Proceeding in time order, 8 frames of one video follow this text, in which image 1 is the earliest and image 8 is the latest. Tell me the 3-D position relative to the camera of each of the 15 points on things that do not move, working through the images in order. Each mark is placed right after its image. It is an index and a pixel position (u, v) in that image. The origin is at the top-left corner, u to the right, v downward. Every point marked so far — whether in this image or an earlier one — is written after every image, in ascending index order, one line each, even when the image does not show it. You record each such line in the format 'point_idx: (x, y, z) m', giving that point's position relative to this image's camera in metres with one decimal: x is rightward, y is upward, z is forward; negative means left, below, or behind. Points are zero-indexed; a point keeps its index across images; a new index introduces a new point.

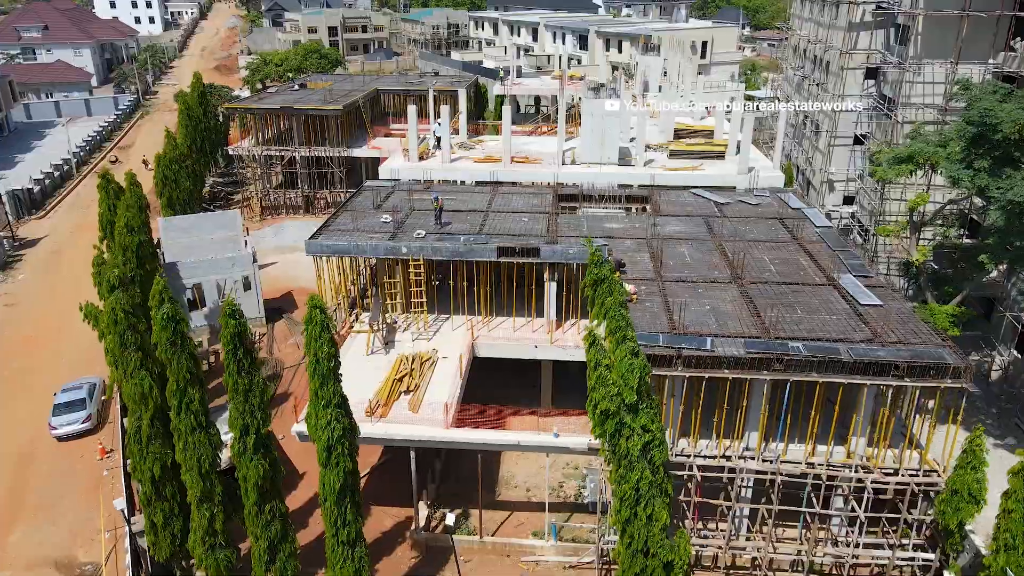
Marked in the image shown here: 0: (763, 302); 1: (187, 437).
0: (+5.7, -0.3, +17.5) m
1: (-5.8, -2.6, +13.9) m
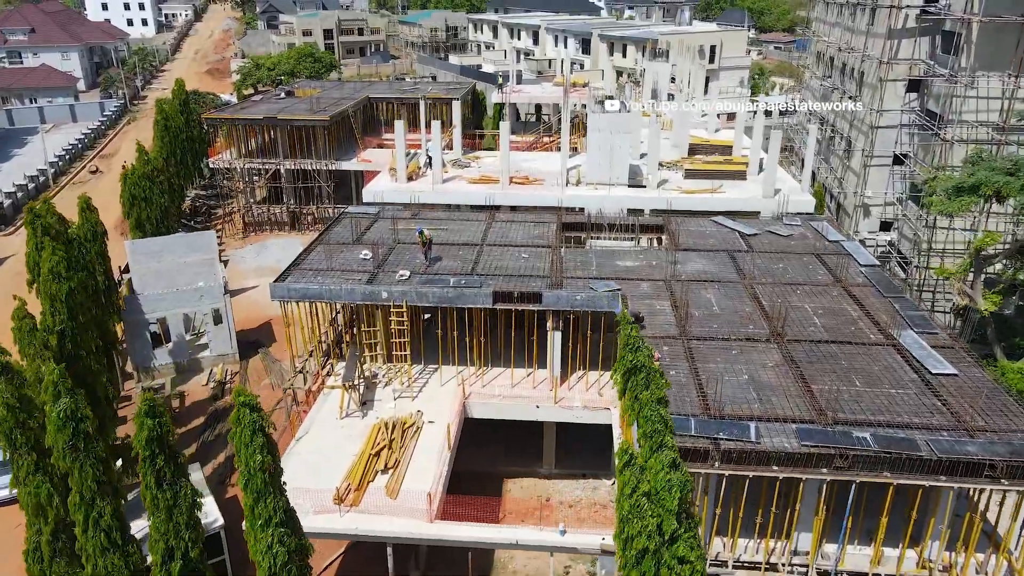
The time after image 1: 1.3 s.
0: (+5.6, -1.5, +14.5) m
1: (-5.9, -3.8, +10.9) m
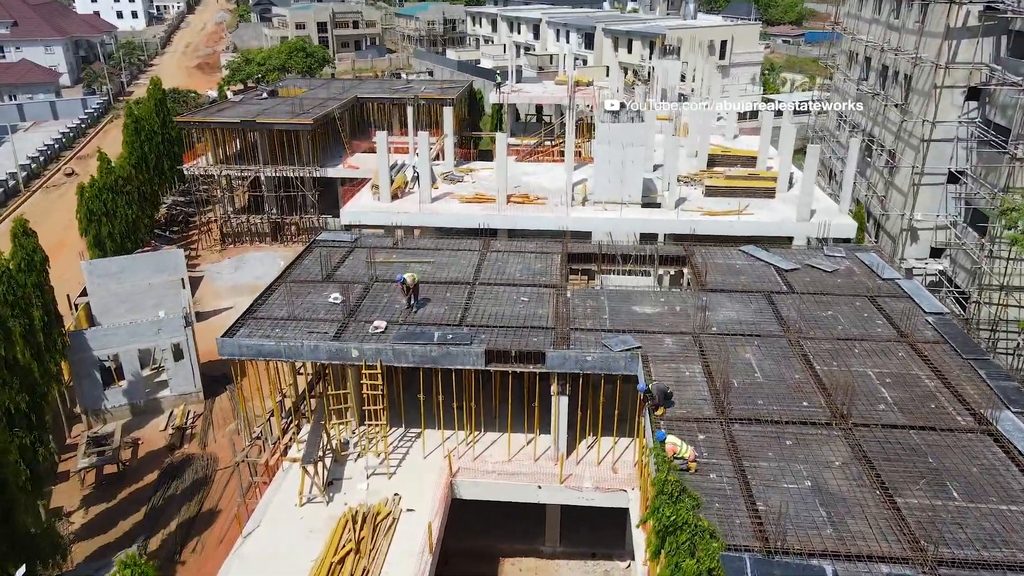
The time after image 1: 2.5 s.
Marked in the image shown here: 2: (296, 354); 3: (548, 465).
0: (+5.5, -2.7, +11.3) m
1: (-5.9, -5.0, +7.7) m
2: (-4.2, -1.3, +15.3) m
3: (+0.7, -3.6, +15.7) m
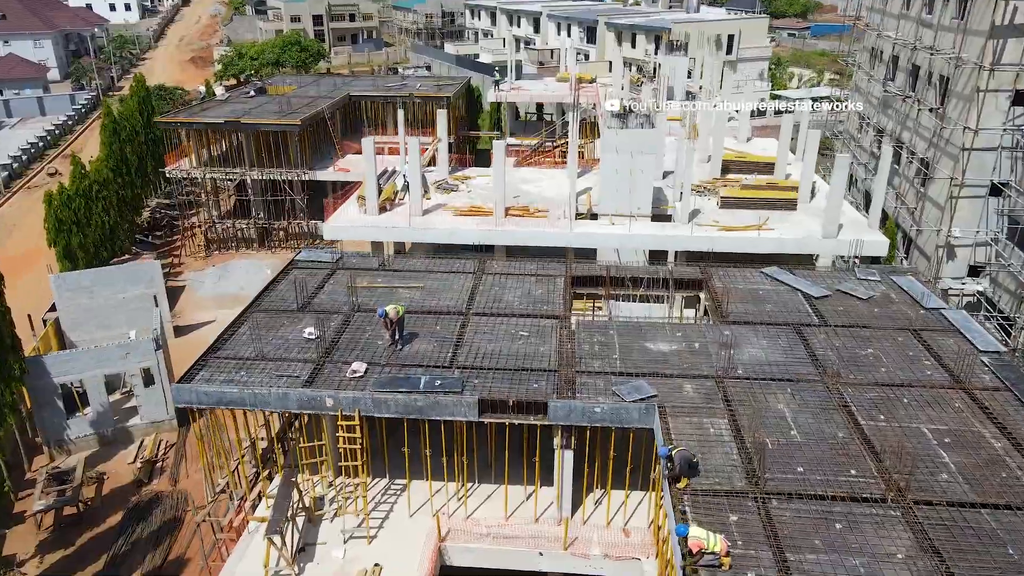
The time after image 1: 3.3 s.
0: (+5.5, -3.4, +9.3) m
1: (-6.0, -5.8, +5.8) m
2: (-4.3, -2.0, +13.3) m
3: (+0.7, -4.3, +13.8) m
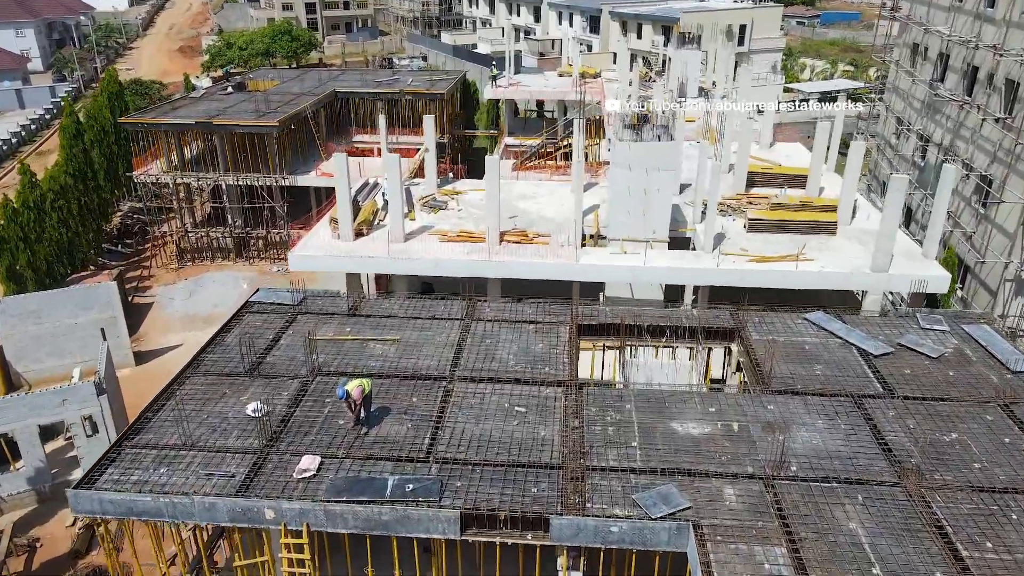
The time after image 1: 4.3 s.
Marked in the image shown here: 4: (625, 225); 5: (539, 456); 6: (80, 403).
0: (+5.4, -4.5, +6.4) m
1: (-6.1, -6.9, +2.9) m
2: (-4.4, -3.0, +10.4) m
3: (+0.6, -5.3, +10.9) m
4: (+2.9, +1.6, +19.6) m
5: (+0.4, -2.4, +11.2) m
6: (-10.9, -2.9, +19.4) m
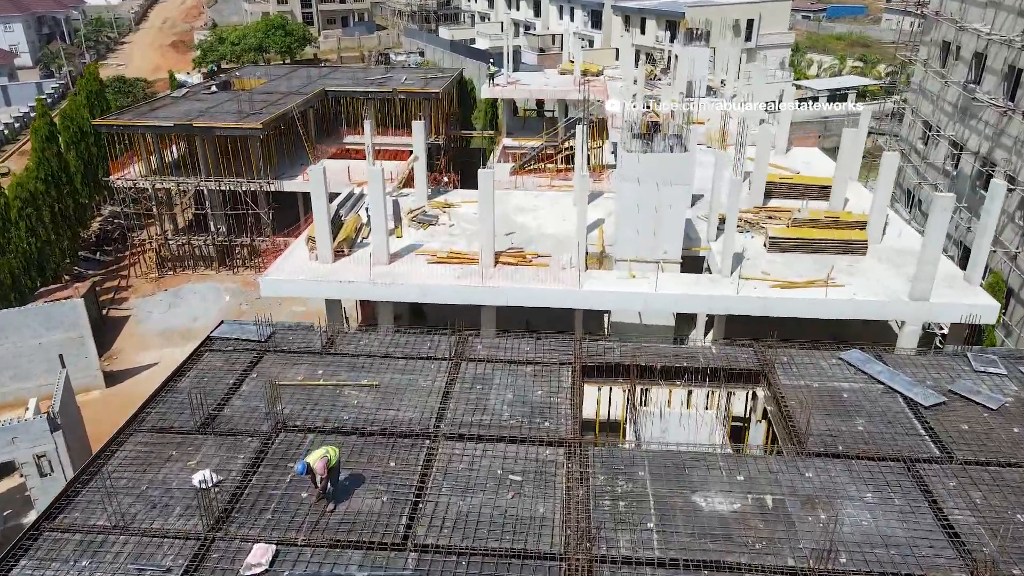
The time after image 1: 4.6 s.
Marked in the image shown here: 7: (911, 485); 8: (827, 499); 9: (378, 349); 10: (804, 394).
0: (+5.3, -5.2, +4.6) m
1: (-6.2, -7.6, +1.1) m
2: (-4.5, -3.7, +8.5) m
3: (+0.5, -6.0, +9.1) m
4: (+2.8, +1.0, +17.7) m
5: (+0.3, -3.1, +9.4) m
6: (-11.0, -3.5, +17.6) m
7: (+5.3, -2.6, +10.3) m
8: (+4.1, -2.8, +10.1) m
9: (-2.4, -1.1, +13.9) m
10: (+4.7, -1.7, +12.5) m
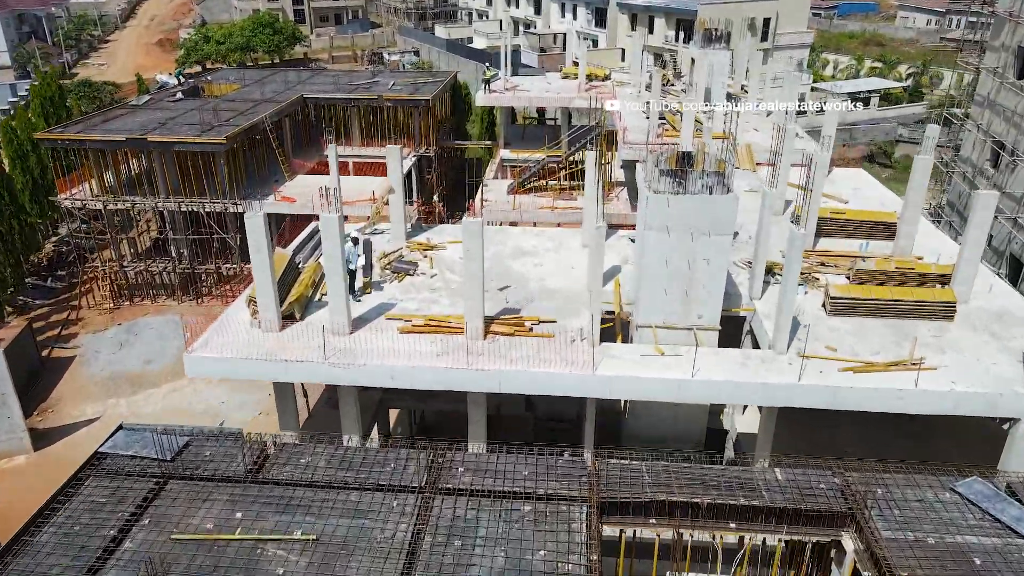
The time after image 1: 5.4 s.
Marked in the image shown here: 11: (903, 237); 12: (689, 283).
0: (+5.2, -6.6, +0.9) m
1: (-6.3, -9.0, -2.5) m
2: (-4.6, -5.1, +4.9) m
3: (+0.4, -7.3, +5.4) m
4: (+2.7, -0.3, +14.0) m
5: (+0.2, -4.5, +5.7) m
6: (-11.0, -4.8, +13.9) m
7: (+5.2, -4.0, +6.6) m
8: (+4.0, -4.1, +6.4) m
9: (-2.5, -2.5, +10.2) m
10: (+4.6, -3.1, +8.8) m
11: (+8.3, +1.1, +16.4) m
12: (+3.2, +0.1, +13.7) m
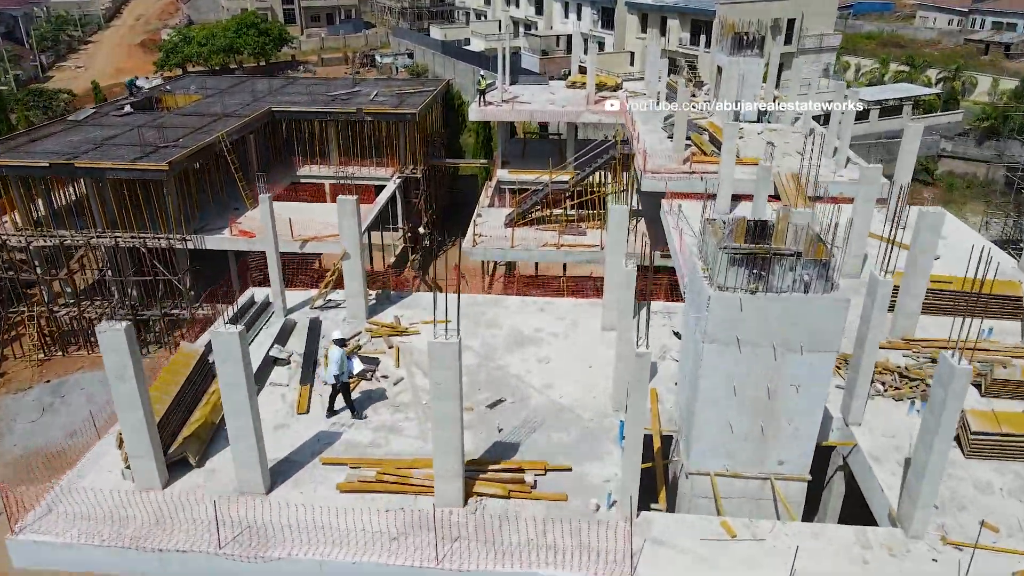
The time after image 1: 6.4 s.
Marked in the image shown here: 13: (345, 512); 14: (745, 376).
0: (+5.1, -8.2, -3.5) m
1: (-6.4, -10.7, -7.0) m
2: (-4.7, -6.7, +0.4) m
3: (+0.3, -9.0, +1.0) m
4: (+2.6, -2.0, +9.6) m
5: (+0.1, -6.1, +1.3) m
6: (-11.1, -6.5, +9.5) m
7: (+5.1, -5.7, +2.2) m
8: (+3.9, -5.8, +2.0) m
9: (-2.6, -4.1, +5.8) m
10: (+4.6, -4.7, +4.4) m
11: (+8.3, -0.5, +12.0) m
12: (+3.1, -1.6, +9.3) m
13: (-2.0, -2.6, +8.9) m
14: (+2.8, -1.0, +9.1) m
